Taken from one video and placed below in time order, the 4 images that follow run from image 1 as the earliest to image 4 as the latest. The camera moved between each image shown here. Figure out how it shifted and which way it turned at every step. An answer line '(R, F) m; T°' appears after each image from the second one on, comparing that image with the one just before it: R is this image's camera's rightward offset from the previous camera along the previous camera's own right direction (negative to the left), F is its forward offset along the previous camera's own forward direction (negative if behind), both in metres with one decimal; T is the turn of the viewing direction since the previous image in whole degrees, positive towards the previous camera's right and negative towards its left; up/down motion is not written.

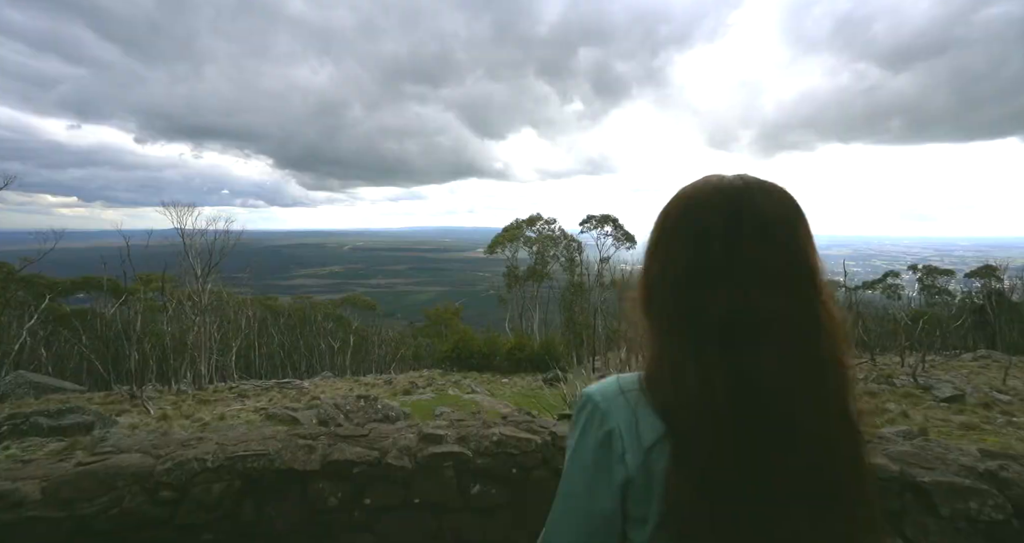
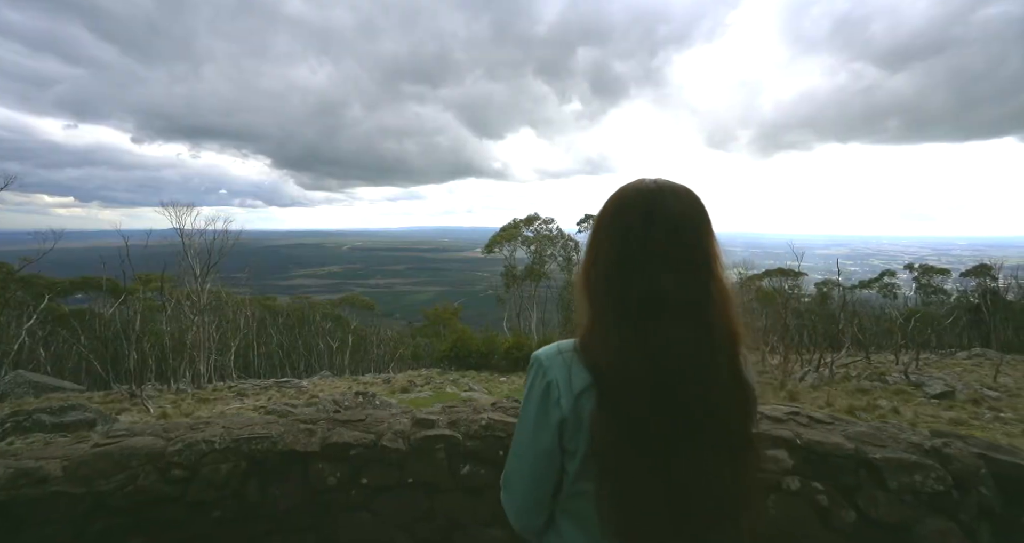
(+0.1, -0.2) m; 0°
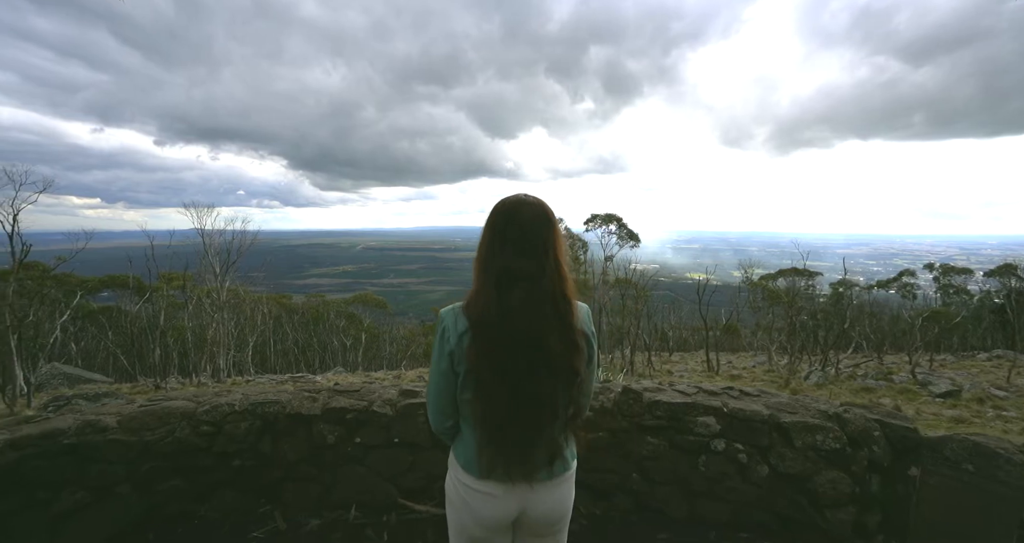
(+0.3, -0.5) m; -2°
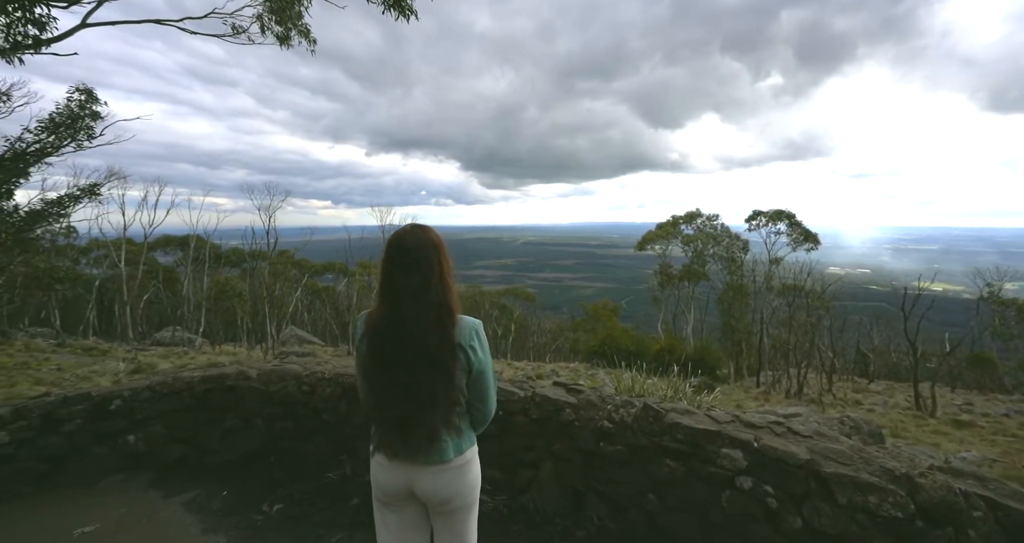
(+0.9, 0.0) m; -20°
